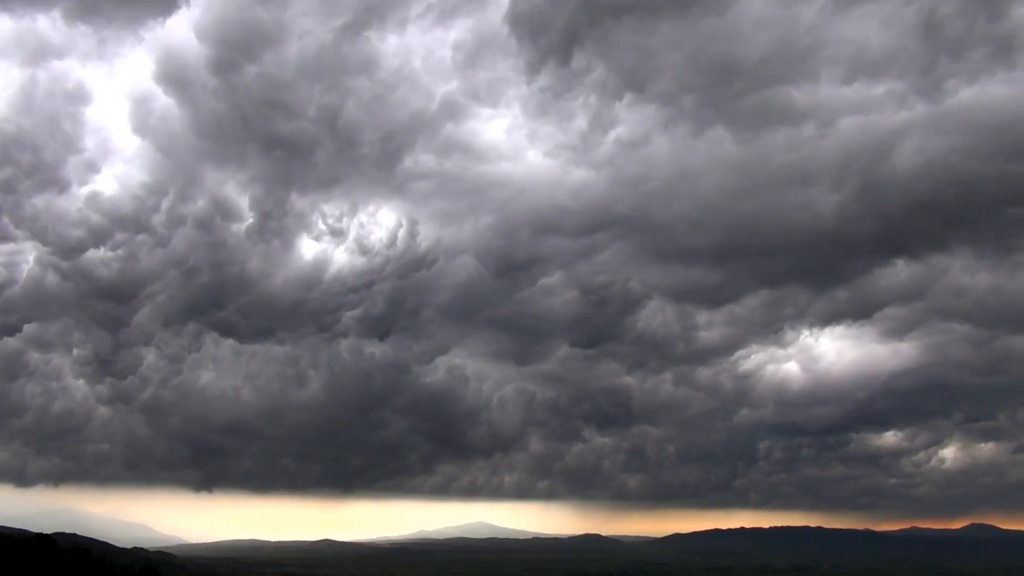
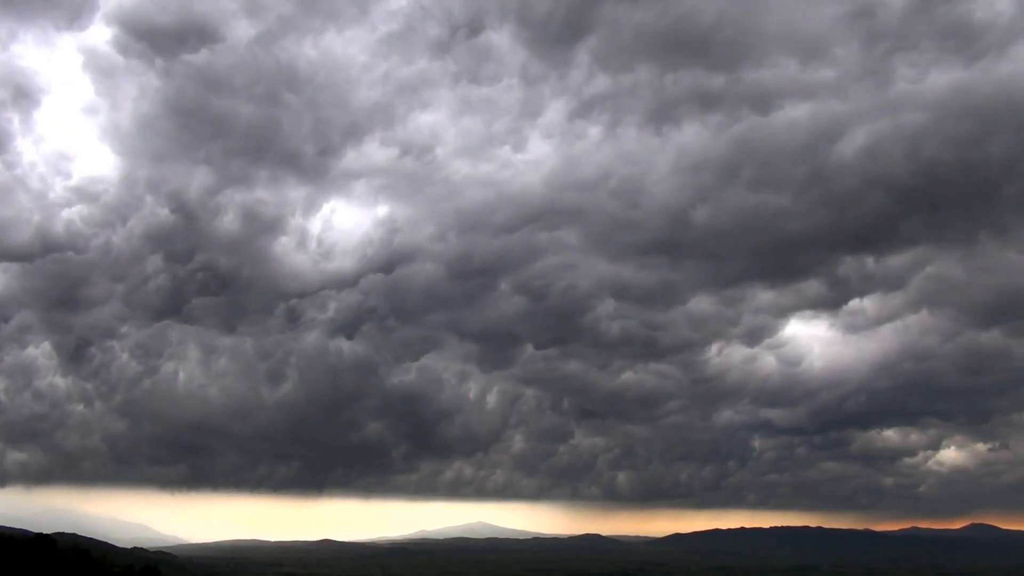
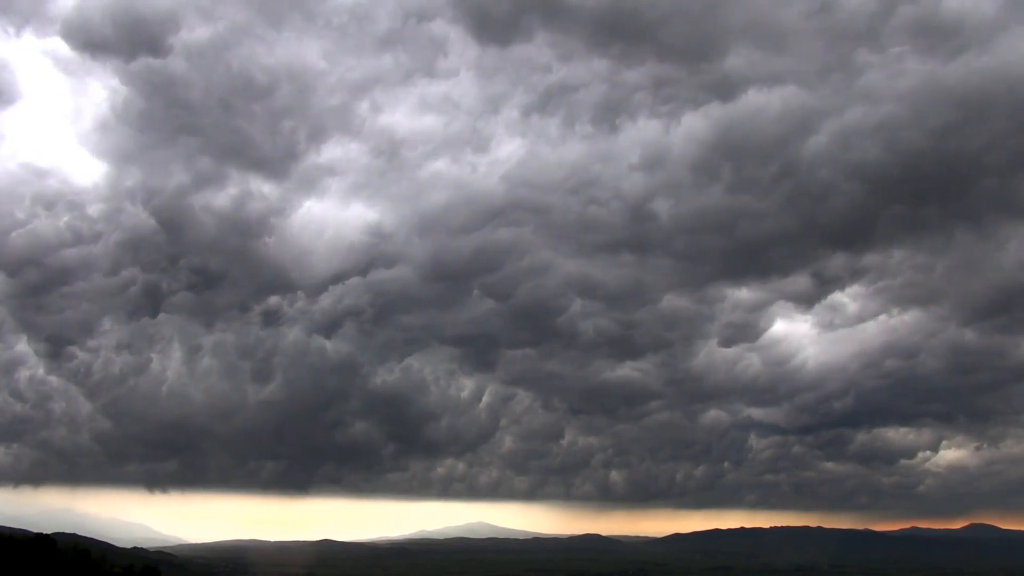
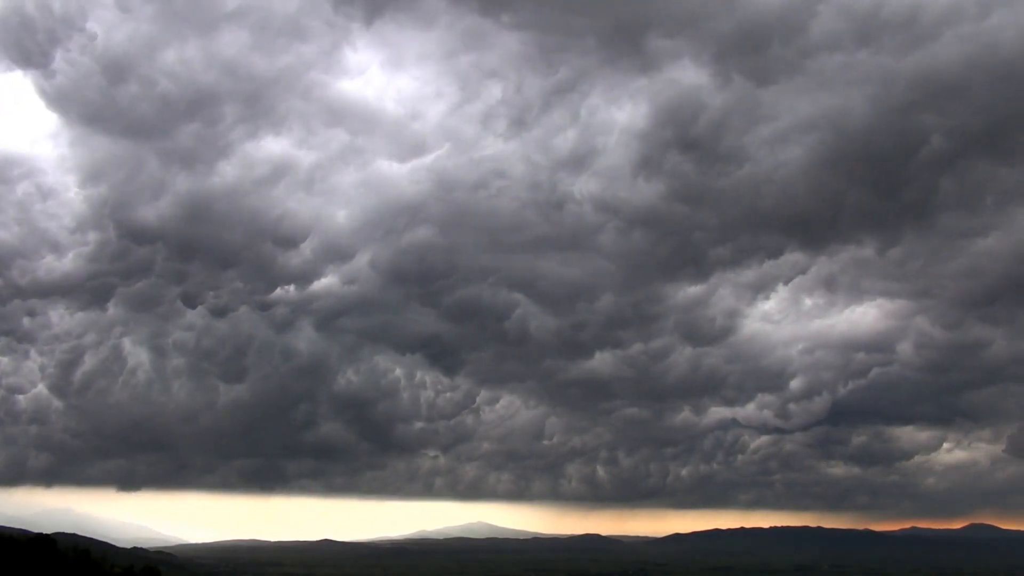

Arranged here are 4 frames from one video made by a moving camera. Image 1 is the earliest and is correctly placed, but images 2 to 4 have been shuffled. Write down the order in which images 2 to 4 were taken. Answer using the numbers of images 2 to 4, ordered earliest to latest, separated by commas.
2, 3, 4
